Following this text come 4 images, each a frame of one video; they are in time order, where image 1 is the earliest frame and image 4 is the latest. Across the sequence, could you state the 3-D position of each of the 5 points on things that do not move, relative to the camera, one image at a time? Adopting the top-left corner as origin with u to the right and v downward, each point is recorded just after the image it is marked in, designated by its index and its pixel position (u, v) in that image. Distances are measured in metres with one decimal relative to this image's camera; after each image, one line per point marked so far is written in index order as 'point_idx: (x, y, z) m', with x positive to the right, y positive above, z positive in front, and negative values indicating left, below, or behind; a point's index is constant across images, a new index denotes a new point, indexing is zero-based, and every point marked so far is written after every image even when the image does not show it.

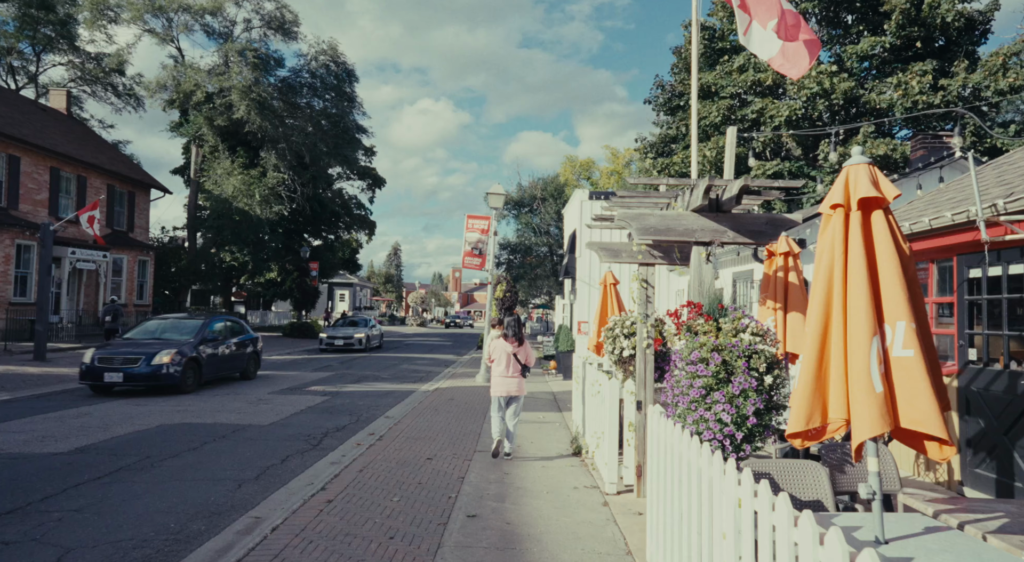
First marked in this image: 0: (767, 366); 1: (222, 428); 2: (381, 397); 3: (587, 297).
0: (+1.8, -0.6, +5.7) m
1: (-4.1, -2.1, +11.5) m
2: (-2.3, -2.1, +14.2) m
3: (+1.7, -0.3, +17.8) m
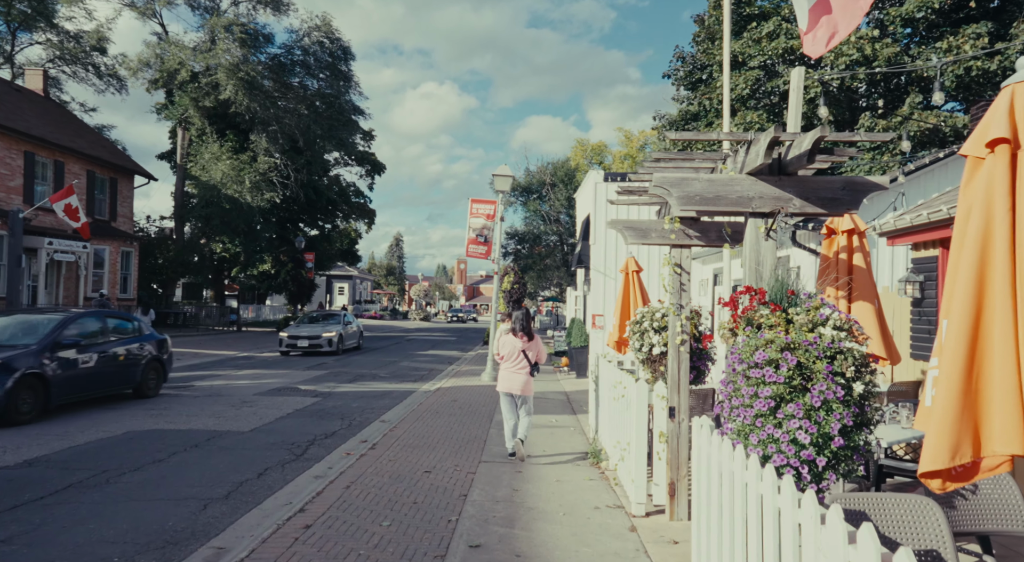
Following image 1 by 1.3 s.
0: (+1.9, -0.5, +4.4) m
1: (-4.0, -1.9, +10.2) m
2: (-2.2, -1.9, +13.0) m
3: (+1.9, -0.1, +16.5) m
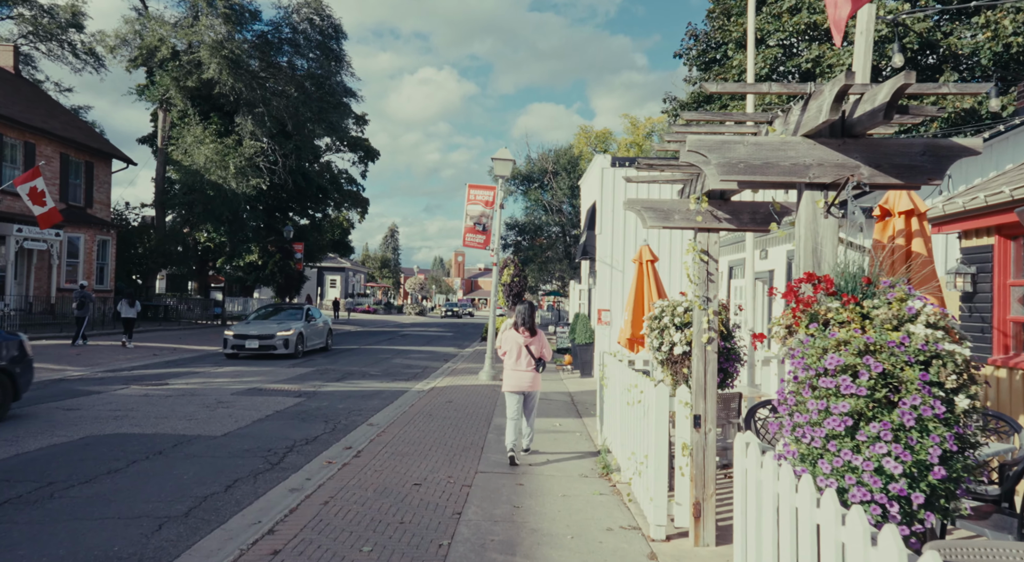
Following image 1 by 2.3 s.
0: (+1.9, -0.4, +3.4) m
1: (-4.0, -1.8, +9.2) m
2: (-2.2, -1.8, +12.0) m
3: (+1.9, 0.0, +15.6) m
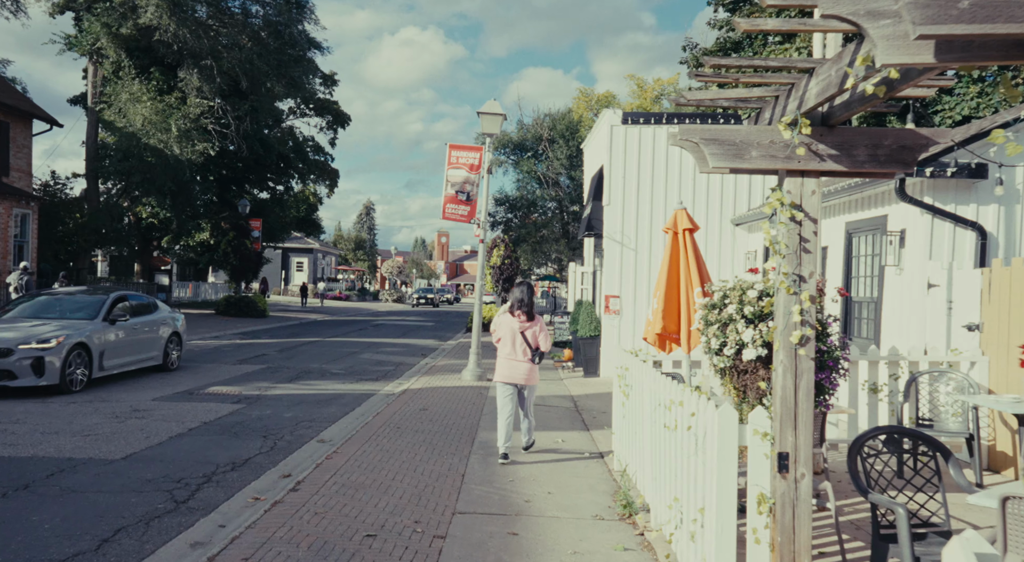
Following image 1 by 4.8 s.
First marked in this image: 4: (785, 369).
0: (+1.9, -0.3, +1.2) m
1: (-4.0, -1.6, +7.0) m
2: (-2.3, -1.5, +9.7) m
3: (+1.7, +0.3, +13.4) m
4: (+1.4, -0.5, +4.2) m
